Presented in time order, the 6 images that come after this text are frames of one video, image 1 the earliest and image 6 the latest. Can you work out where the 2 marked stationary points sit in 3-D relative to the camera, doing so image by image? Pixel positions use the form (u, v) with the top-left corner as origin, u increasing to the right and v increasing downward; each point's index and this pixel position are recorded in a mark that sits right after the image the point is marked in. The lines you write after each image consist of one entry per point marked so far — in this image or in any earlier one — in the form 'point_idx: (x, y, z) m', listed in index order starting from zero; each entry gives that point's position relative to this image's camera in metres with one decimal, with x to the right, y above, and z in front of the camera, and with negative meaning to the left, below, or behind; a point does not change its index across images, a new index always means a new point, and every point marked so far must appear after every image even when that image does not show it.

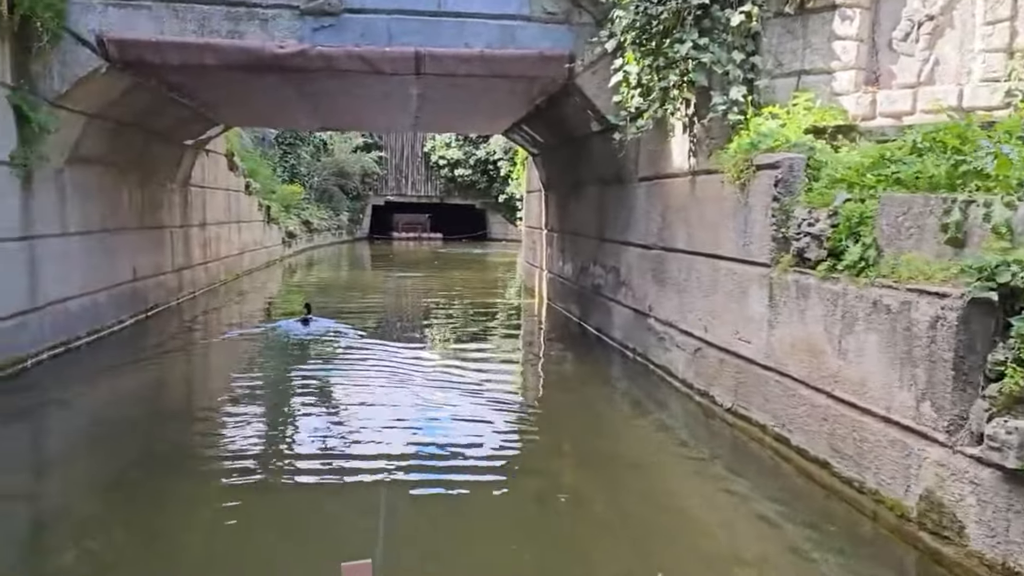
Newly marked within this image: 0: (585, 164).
0: (+0.8, +1.4, +9.1) m
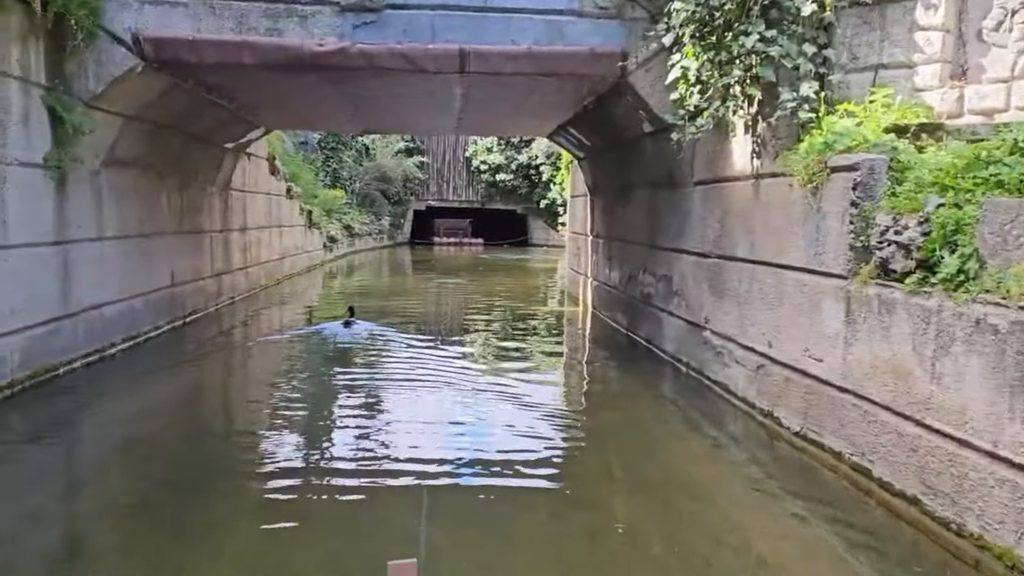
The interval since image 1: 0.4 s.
0: (+1.3, +1.3, +8.7) m
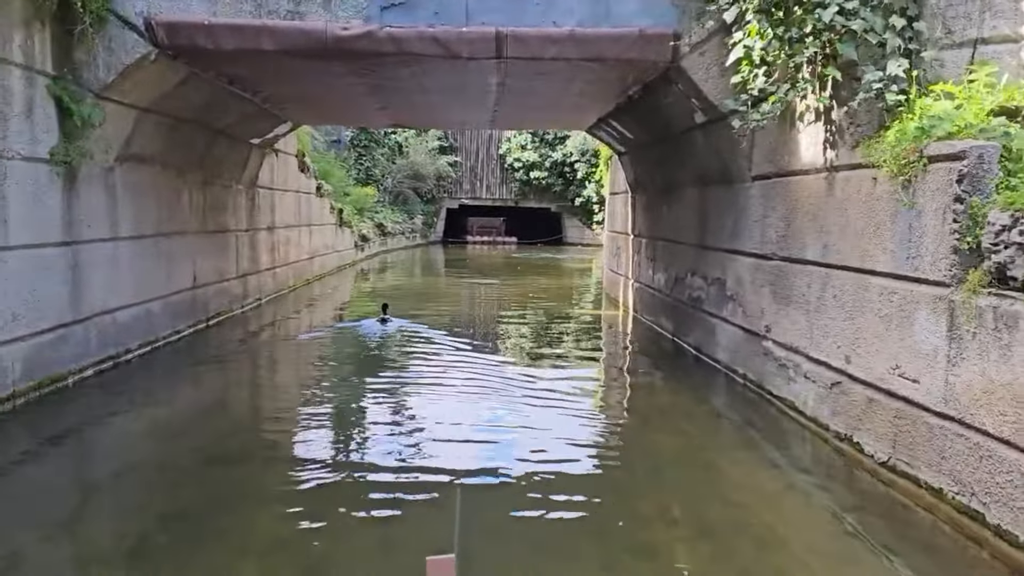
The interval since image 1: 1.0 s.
0: (+1.7, +1.2, +8.1) m
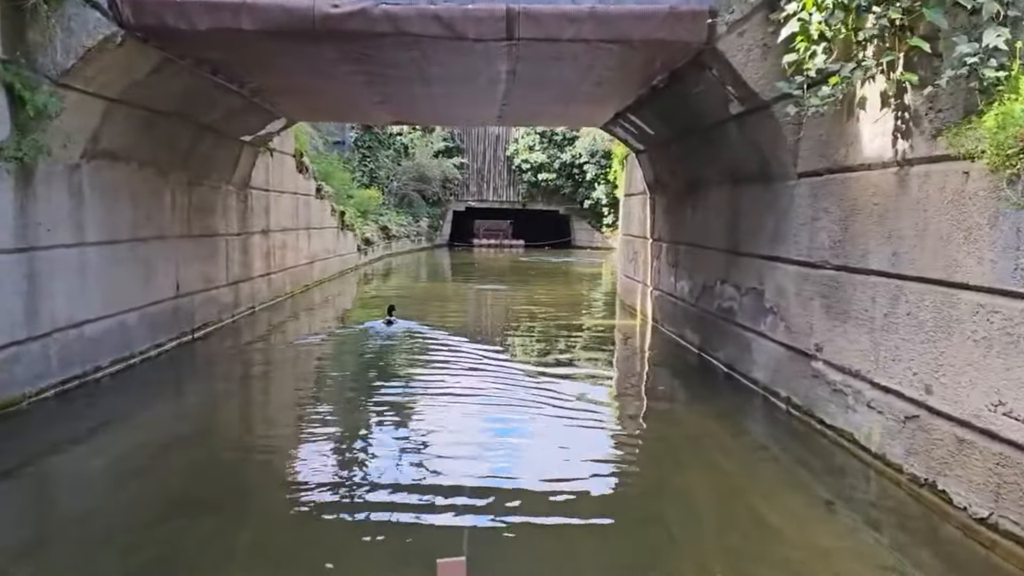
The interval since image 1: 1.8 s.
0: (+1.8, +1.1, +7.4) m
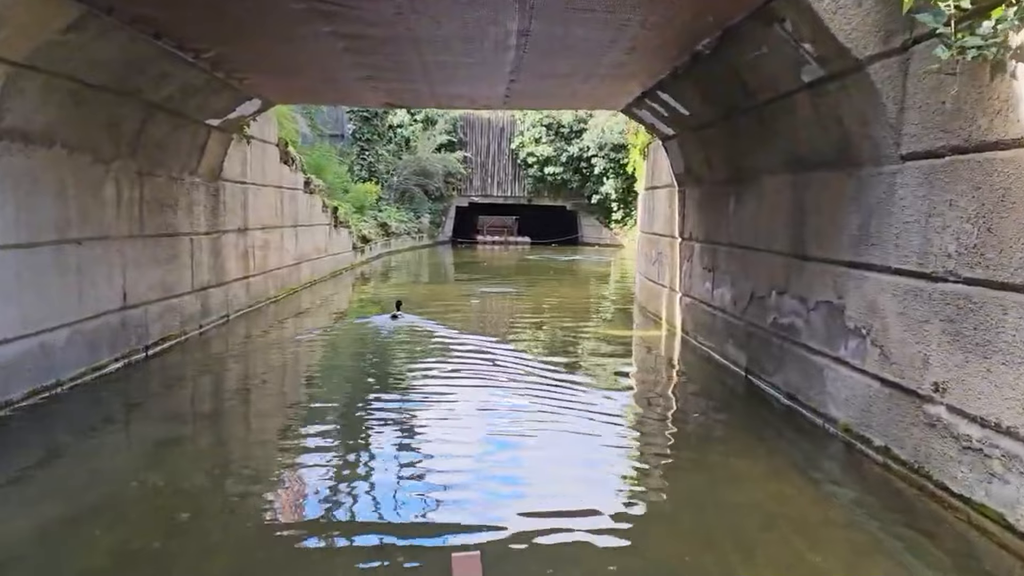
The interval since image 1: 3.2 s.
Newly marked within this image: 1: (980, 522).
0: (+1.8, +1.1, +6.1) m
1: (+2.0, -1.0, +3.5) m
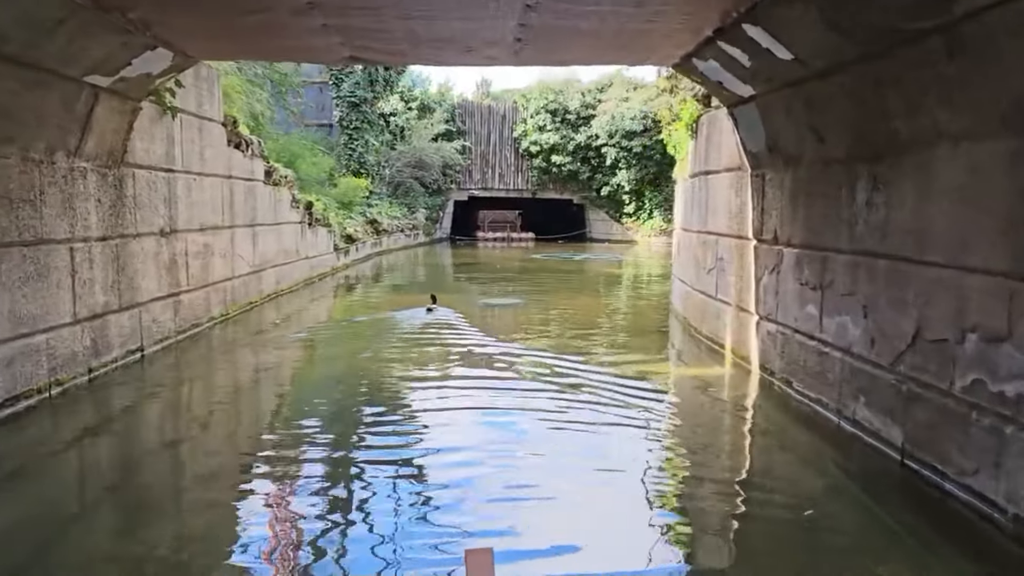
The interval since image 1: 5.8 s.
0: (+1.9, +0.9, +3.6) m
1: (+2.1, -1.2, +1.1) m
